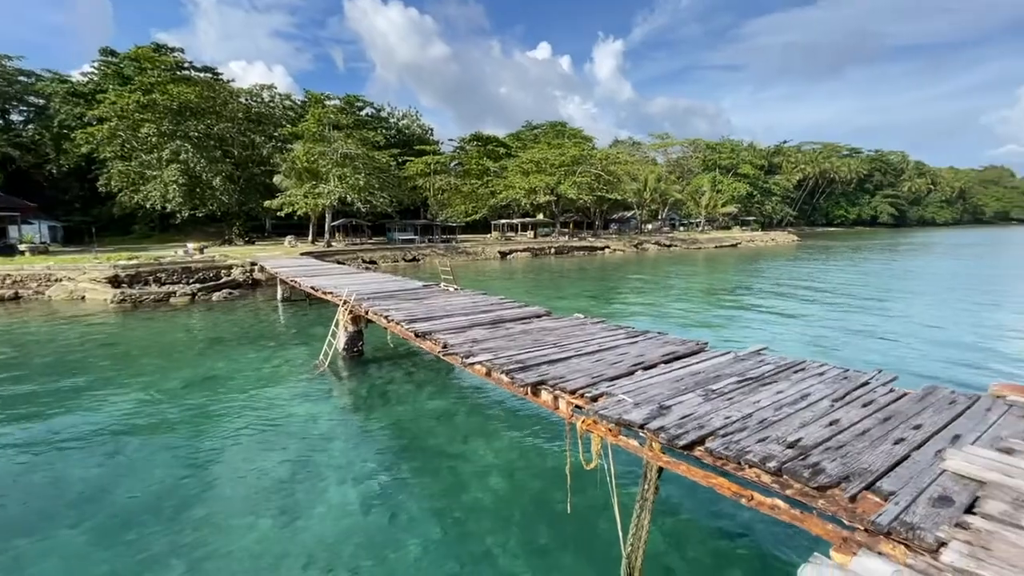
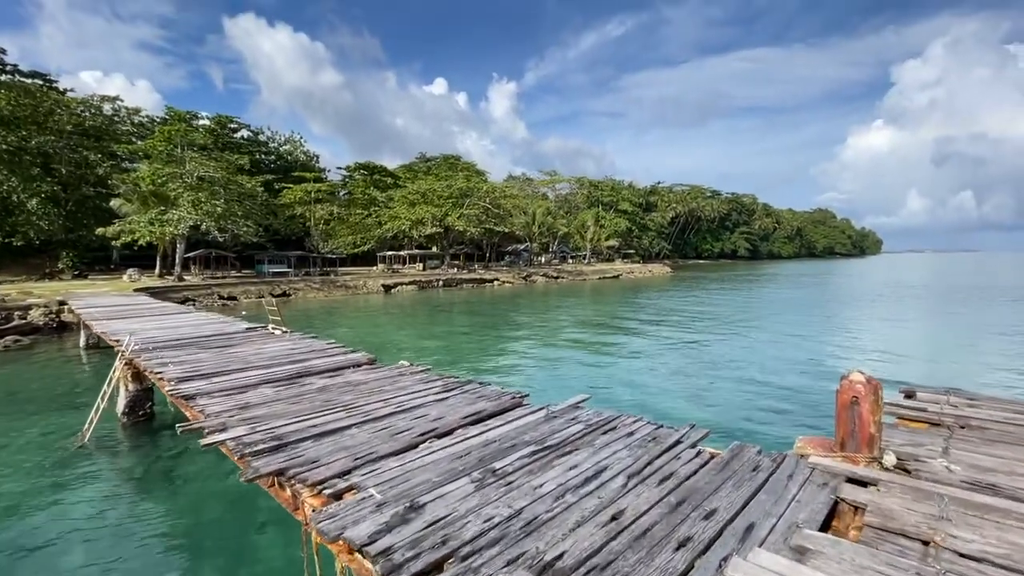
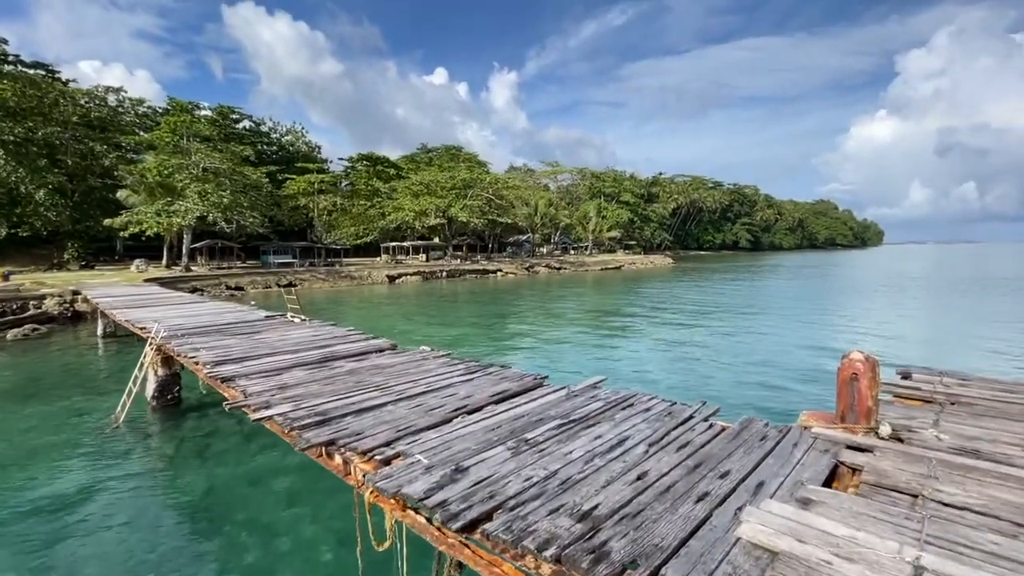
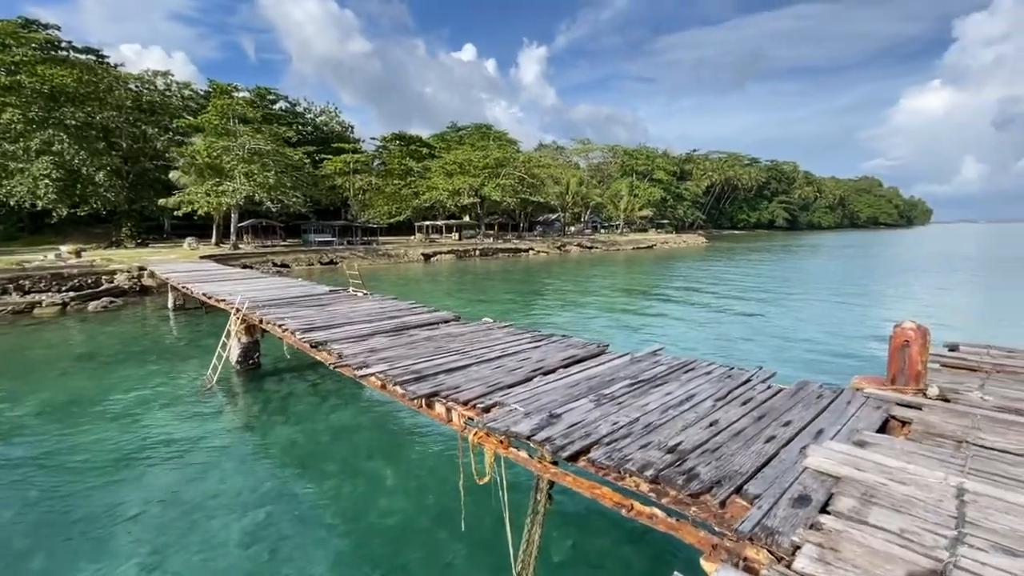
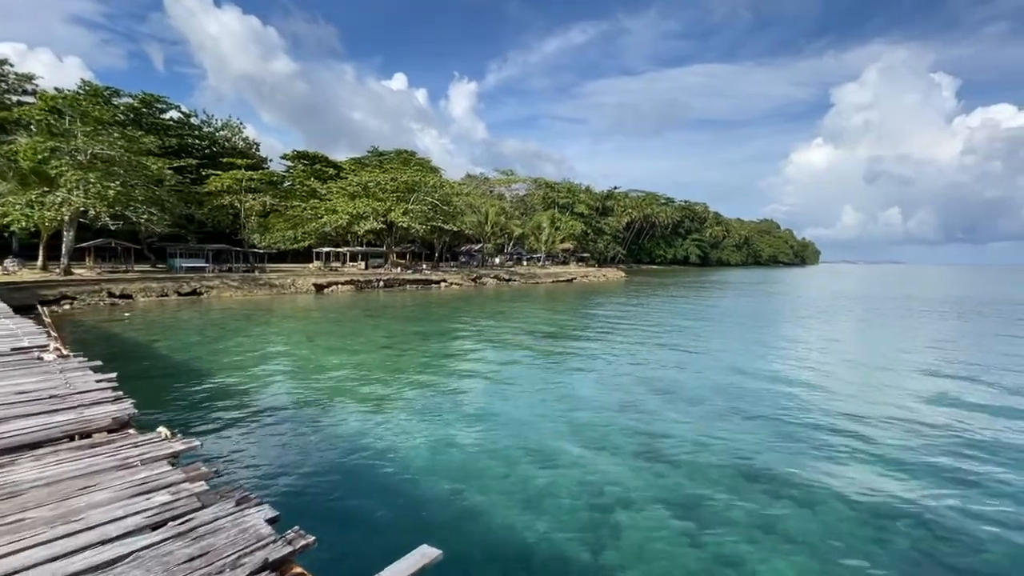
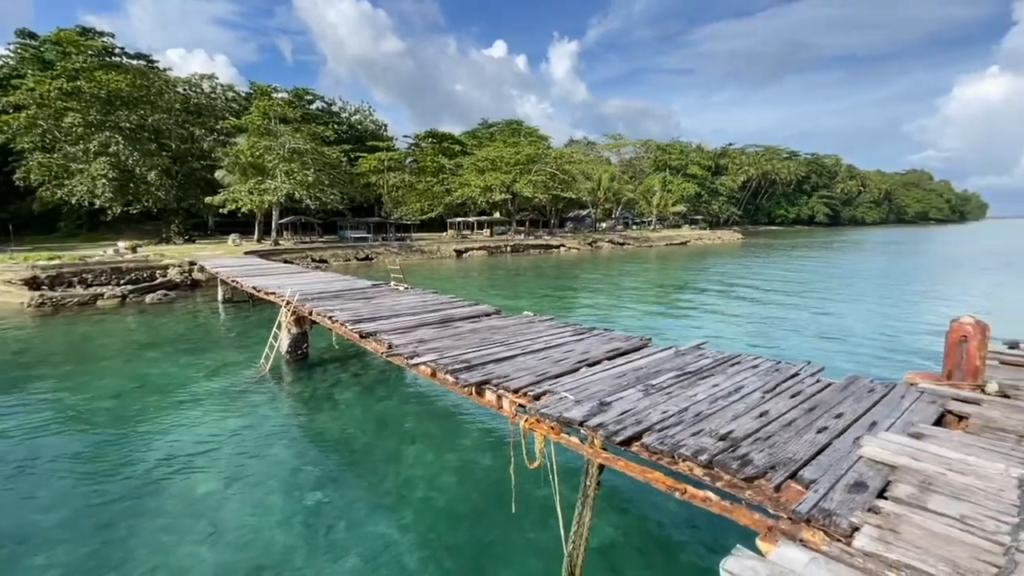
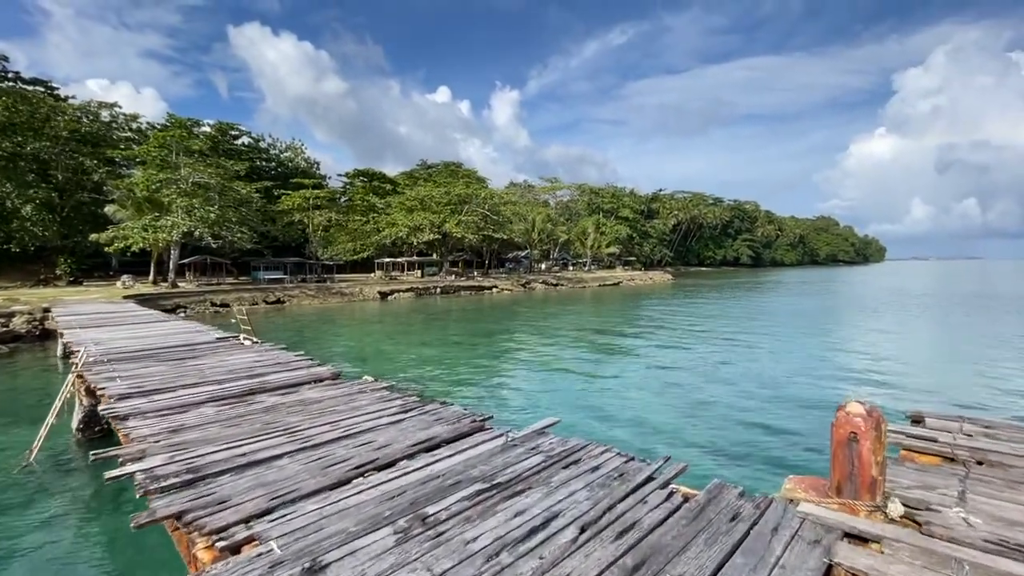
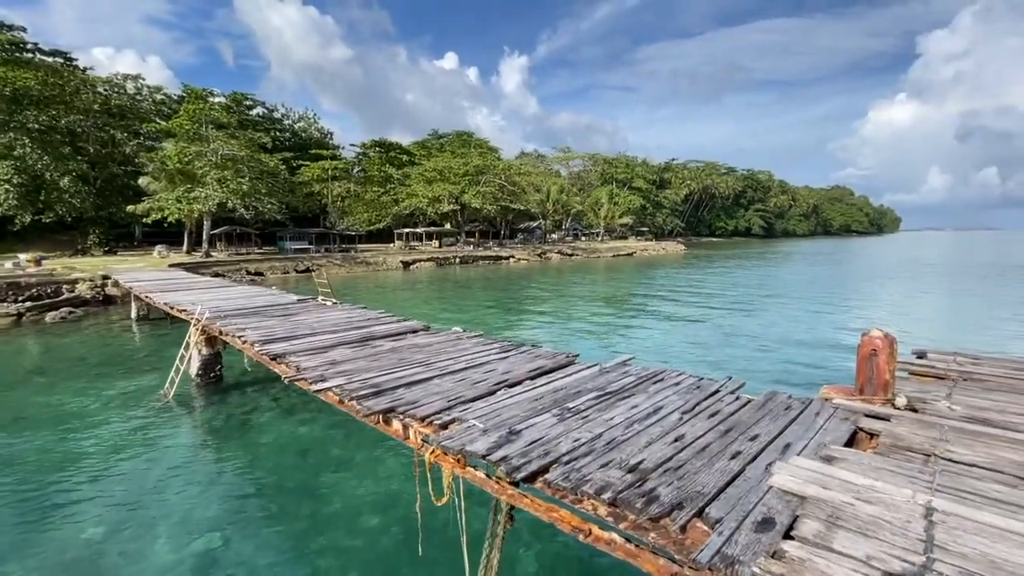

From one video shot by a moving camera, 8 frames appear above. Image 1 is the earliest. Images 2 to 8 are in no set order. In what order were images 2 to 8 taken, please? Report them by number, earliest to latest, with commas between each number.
6, 4, 8, 3, 2, 7, 5
